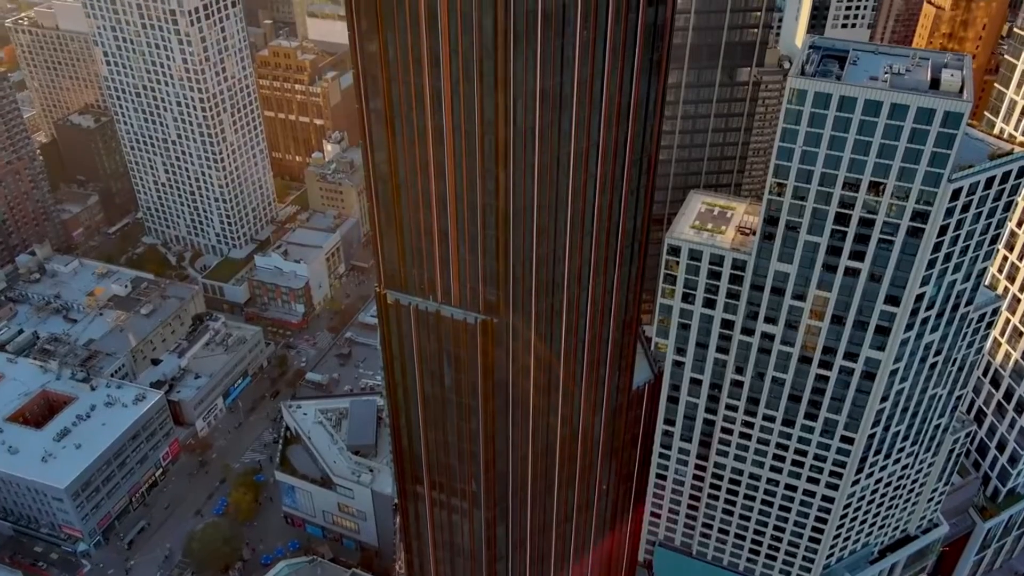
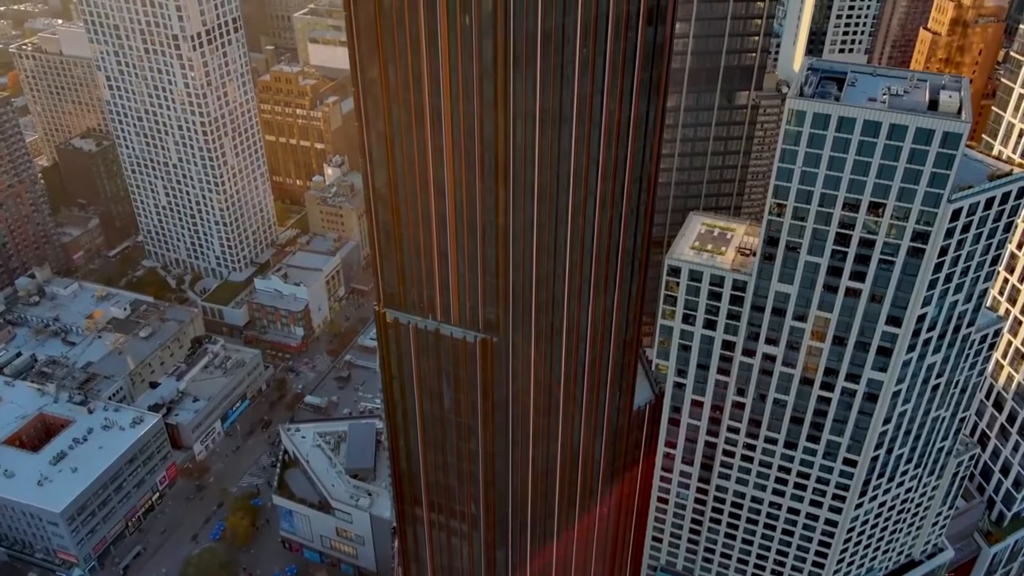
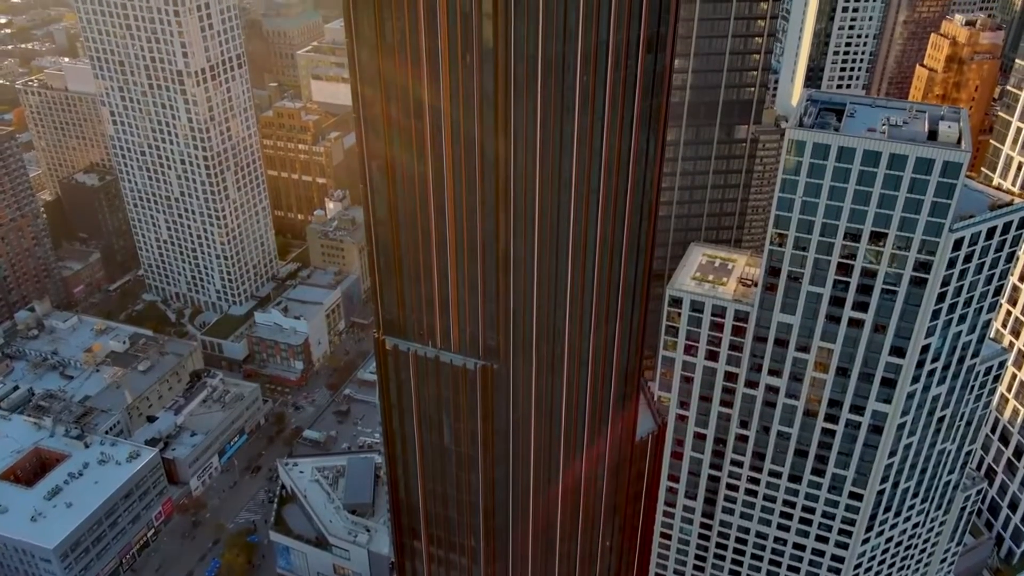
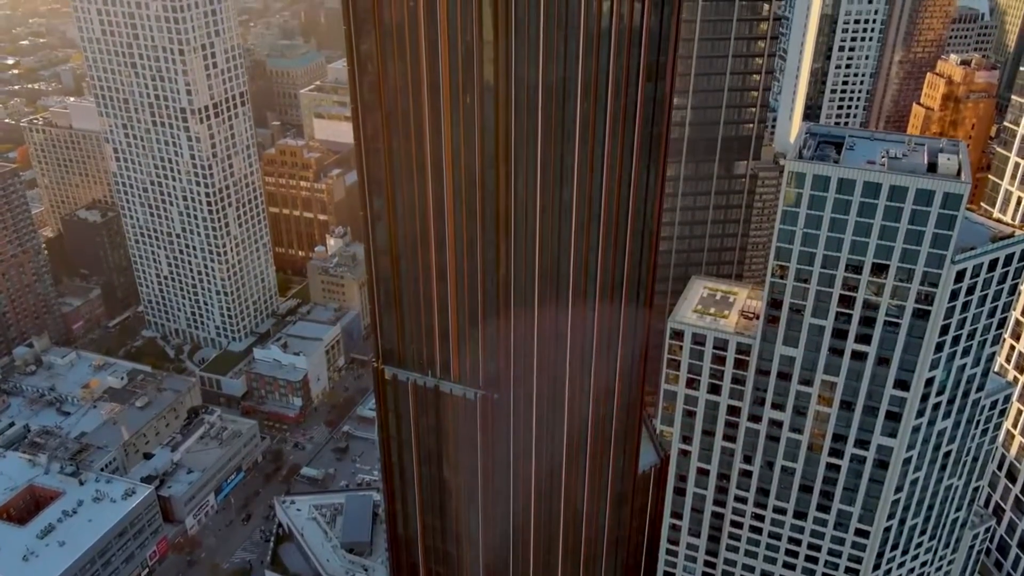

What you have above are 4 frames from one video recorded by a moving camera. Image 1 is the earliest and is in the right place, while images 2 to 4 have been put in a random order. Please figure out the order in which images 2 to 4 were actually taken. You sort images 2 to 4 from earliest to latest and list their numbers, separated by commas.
2, 3, 4
